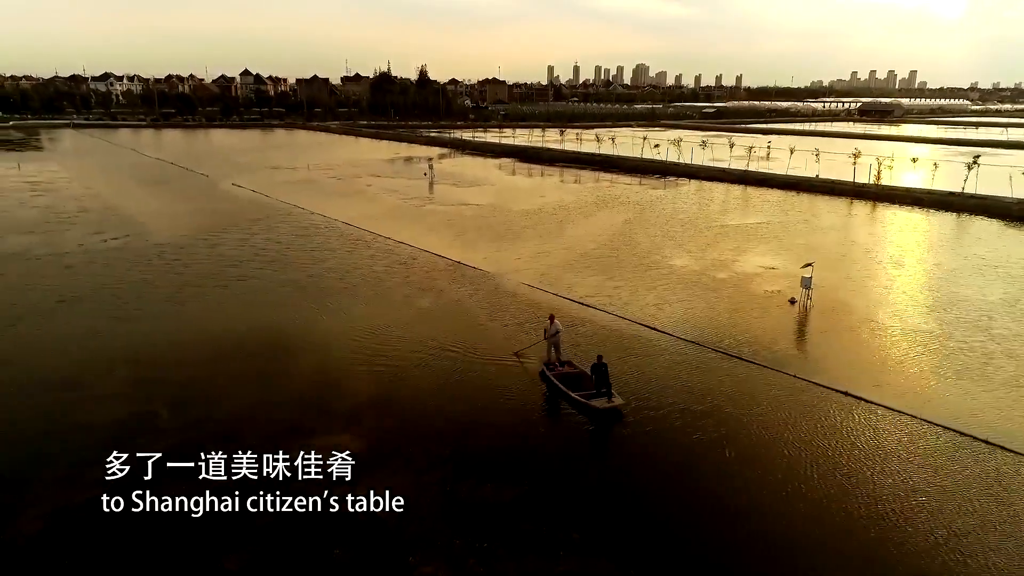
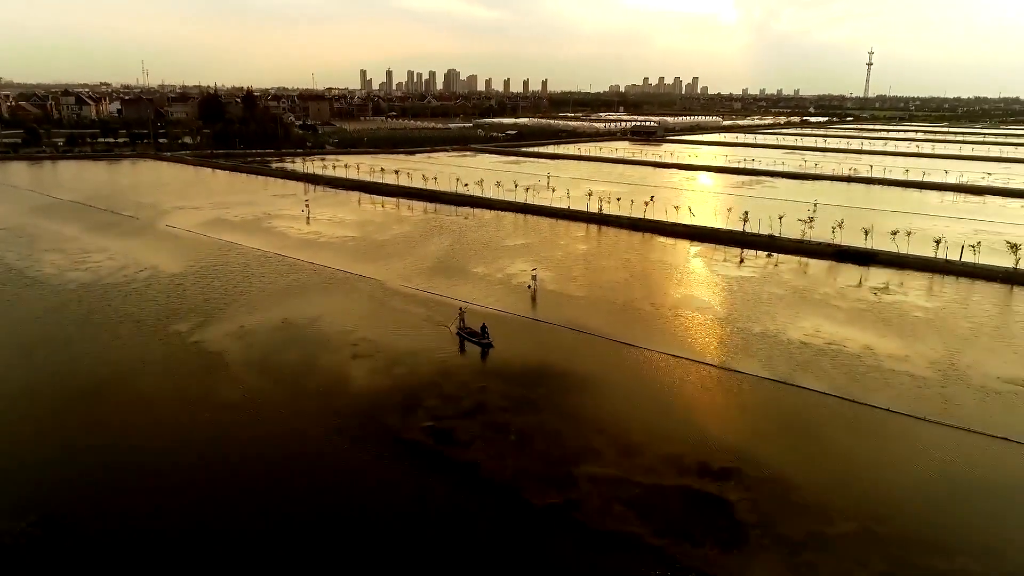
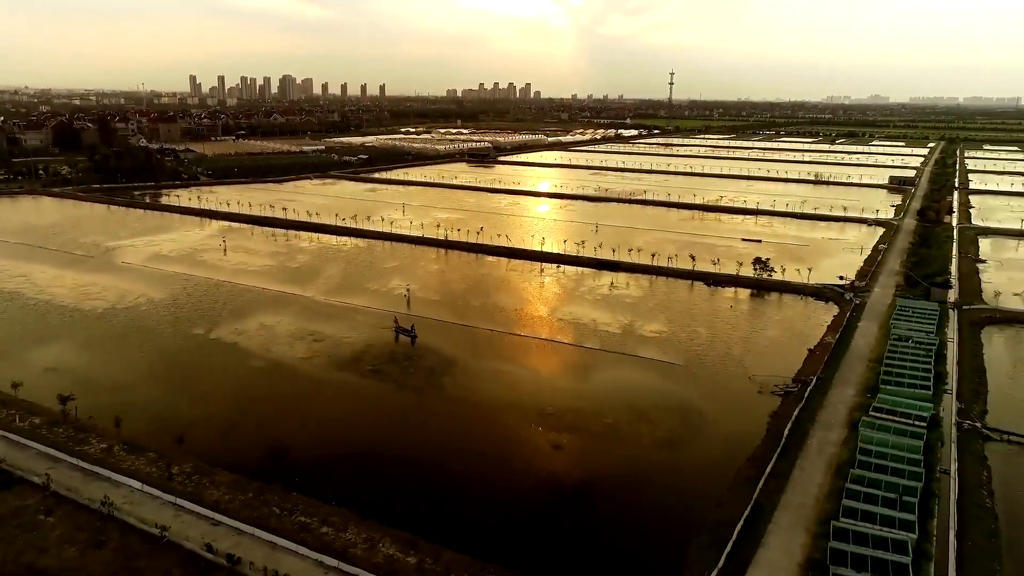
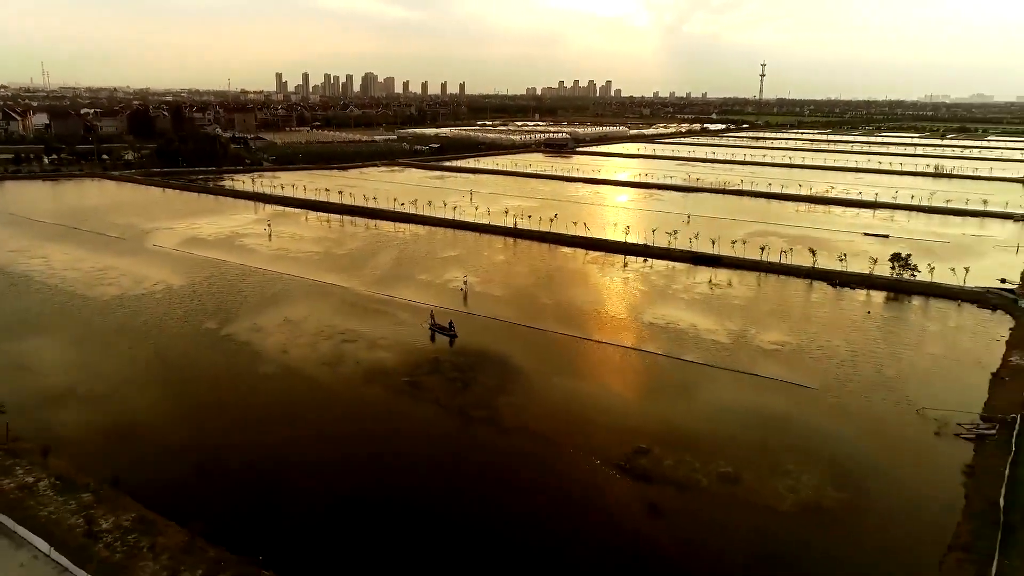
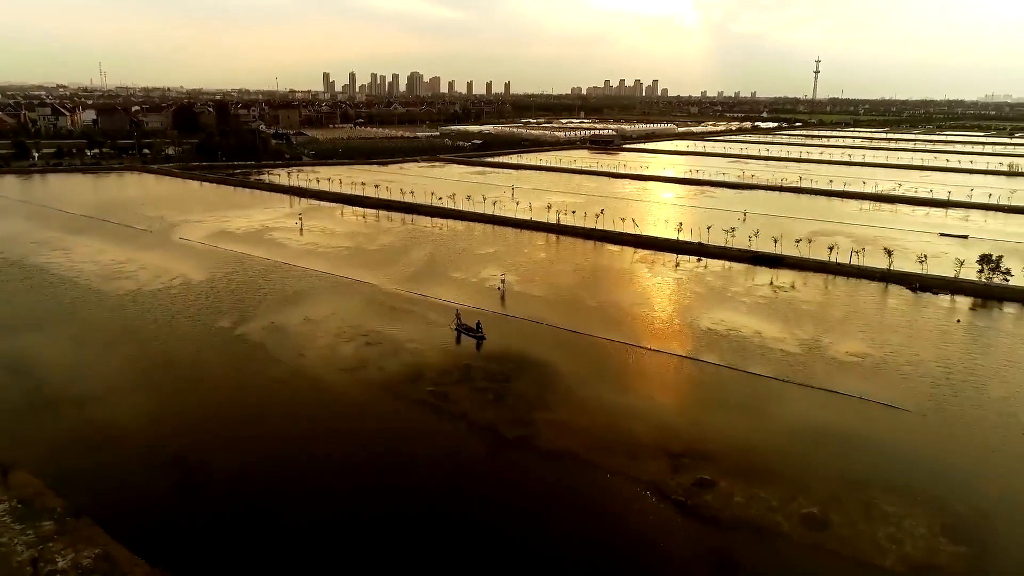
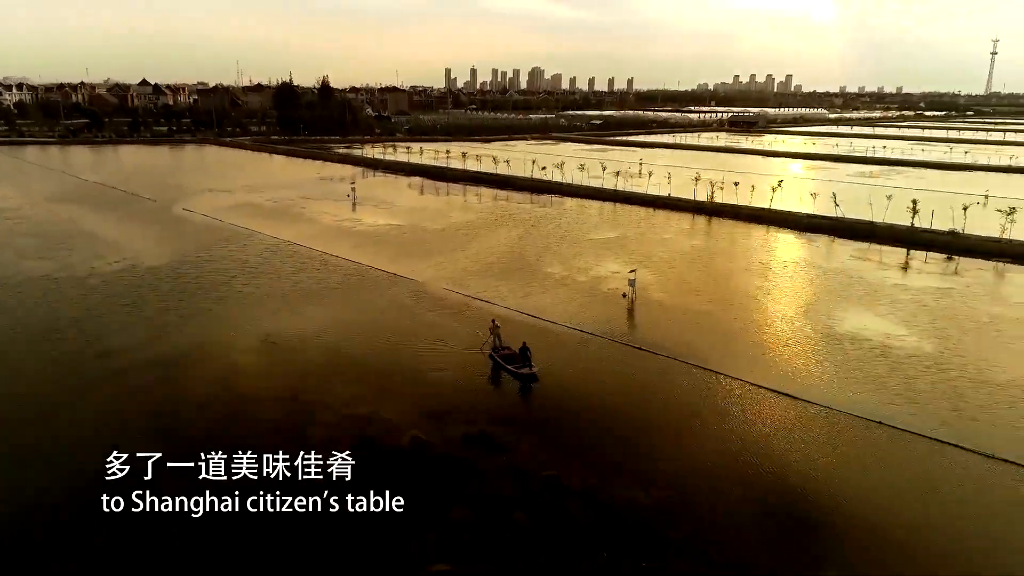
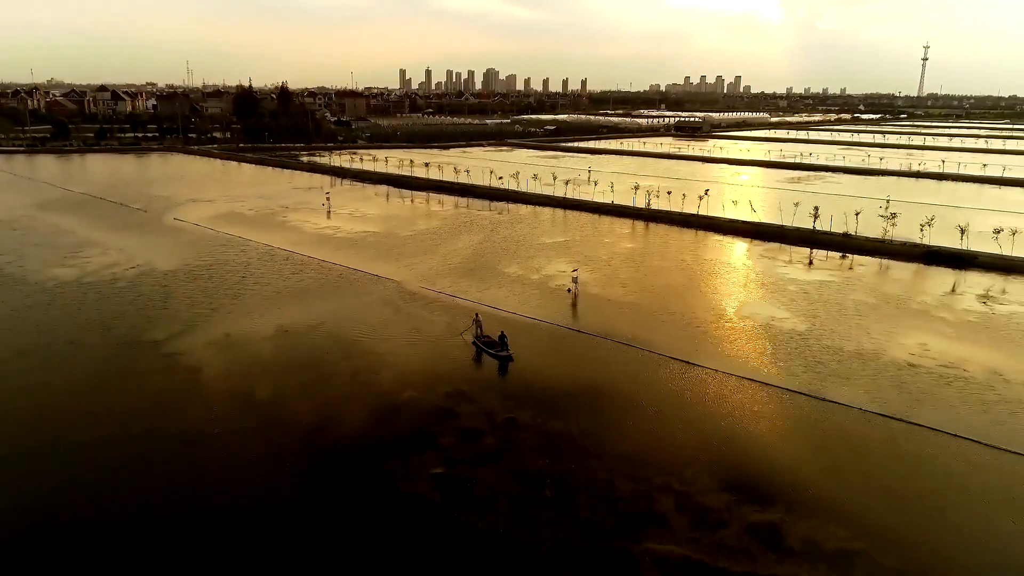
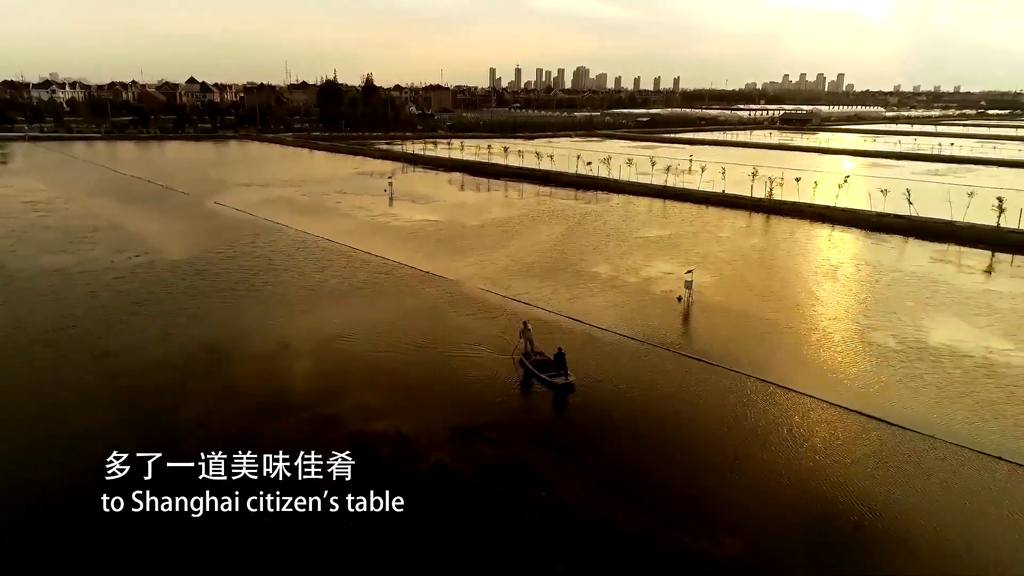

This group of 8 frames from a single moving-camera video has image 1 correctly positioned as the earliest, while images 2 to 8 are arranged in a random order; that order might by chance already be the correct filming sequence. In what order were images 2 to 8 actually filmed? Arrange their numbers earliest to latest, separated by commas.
8, 6, 7, 2, 5, 4, 3
